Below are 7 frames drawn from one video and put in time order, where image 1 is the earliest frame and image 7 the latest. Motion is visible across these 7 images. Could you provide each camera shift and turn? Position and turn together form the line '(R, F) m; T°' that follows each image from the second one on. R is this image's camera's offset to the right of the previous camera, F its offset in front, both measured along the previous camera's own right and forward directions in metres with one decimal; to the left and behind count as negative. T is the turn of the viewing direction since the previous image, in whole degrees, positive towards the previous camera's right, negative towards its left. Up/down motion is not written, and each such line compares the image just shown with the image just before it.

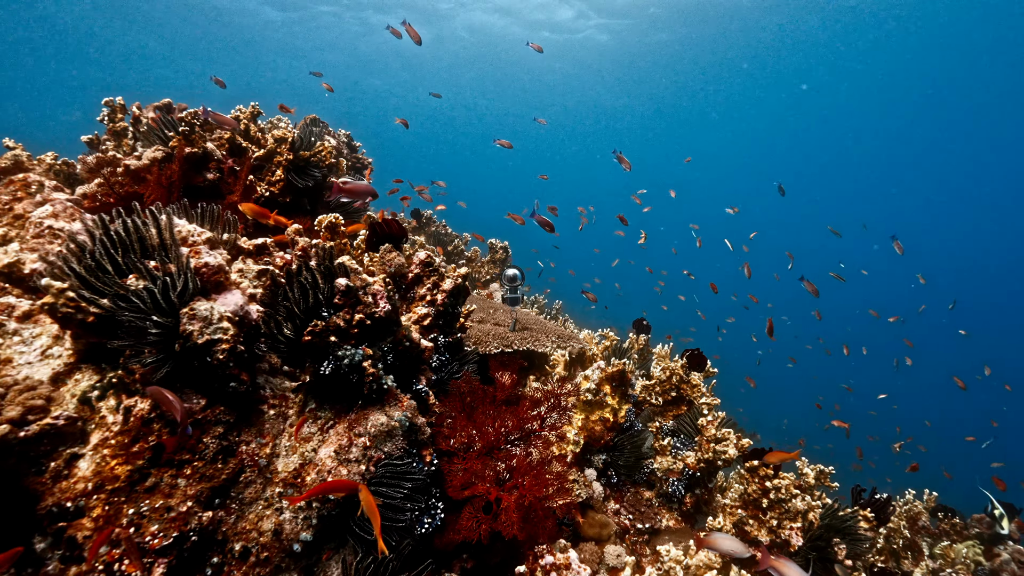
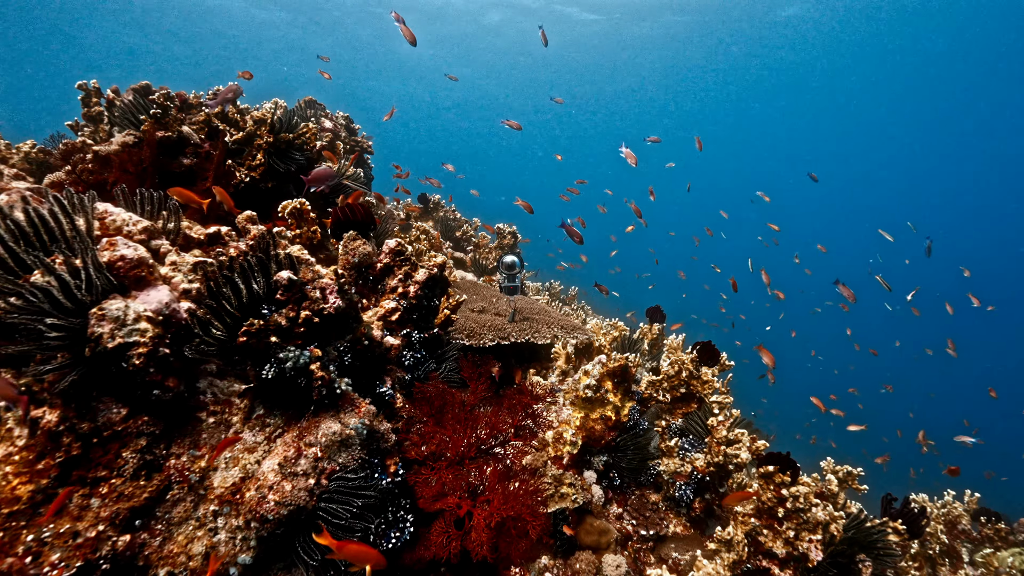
(+0.3, +0.4) m; -3°
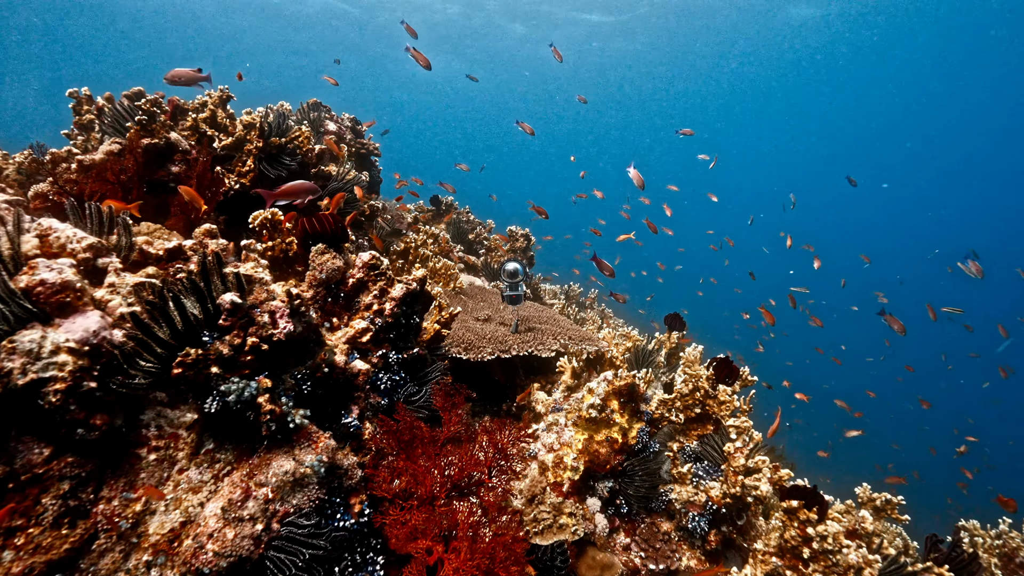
(+0.3, +0.4) m; -3°
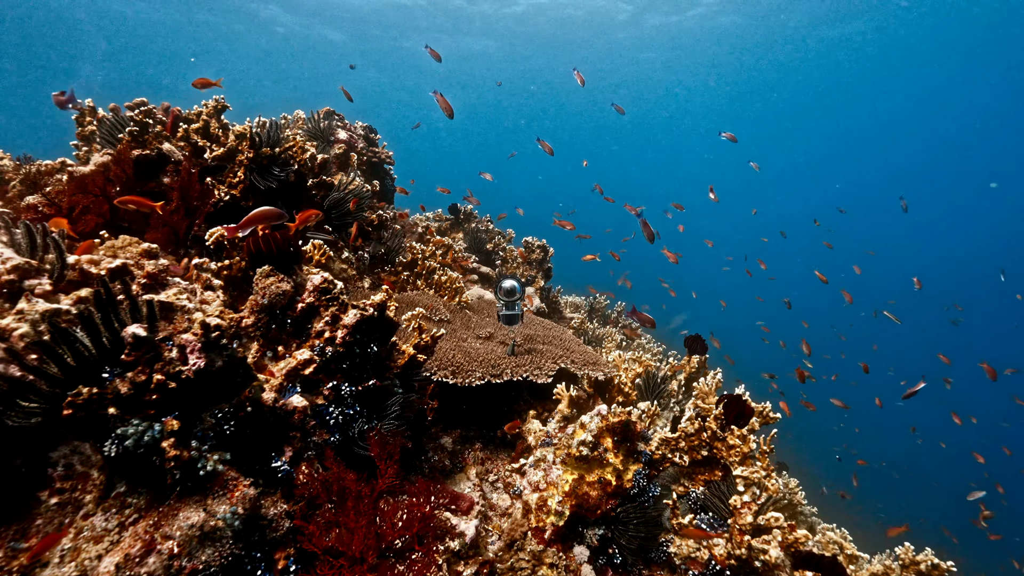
(+0.5, +0.4) m; -5°
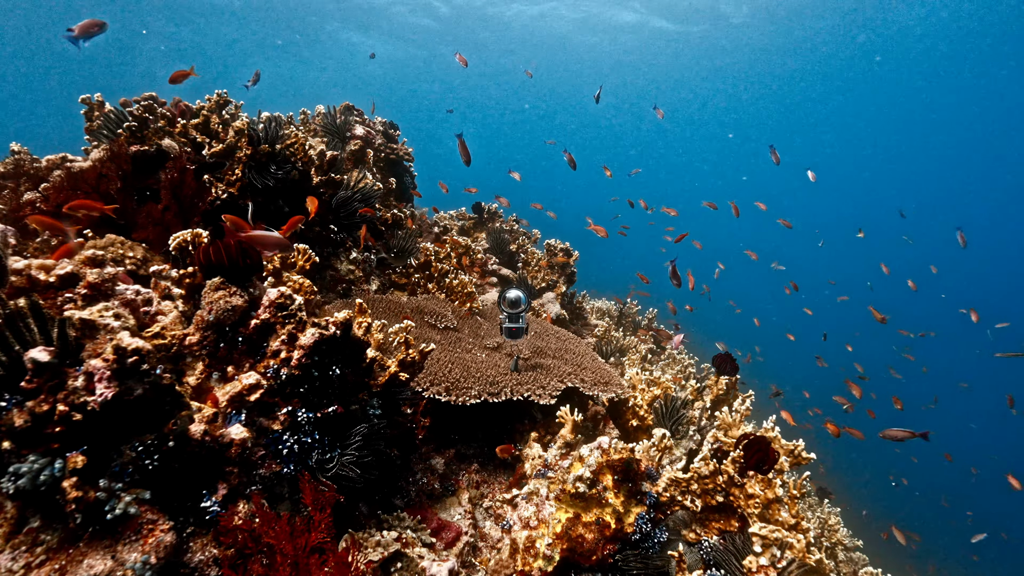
(+0.4, +0.4) m; -5°
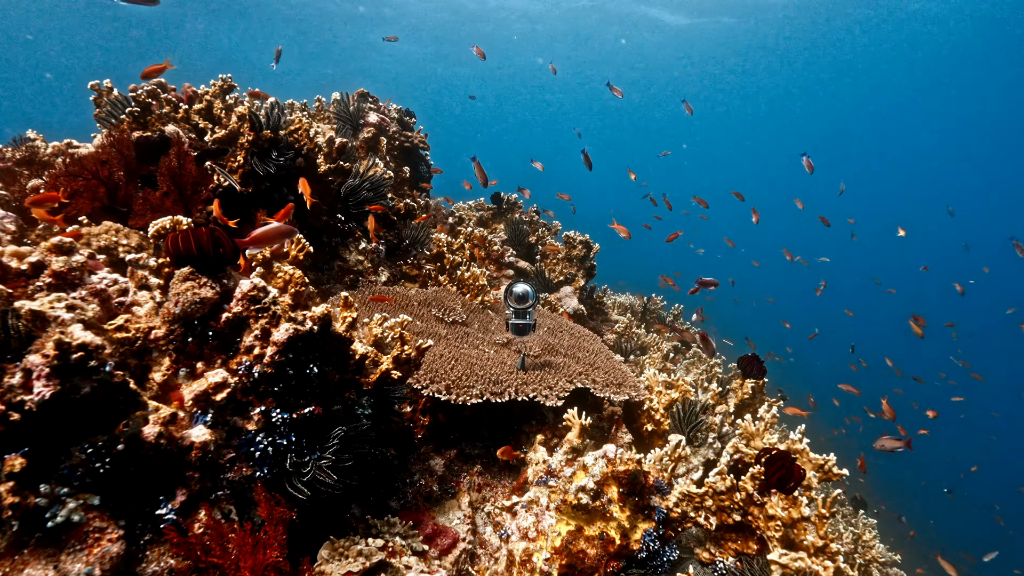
(+0.2, +0.3) m; -3°
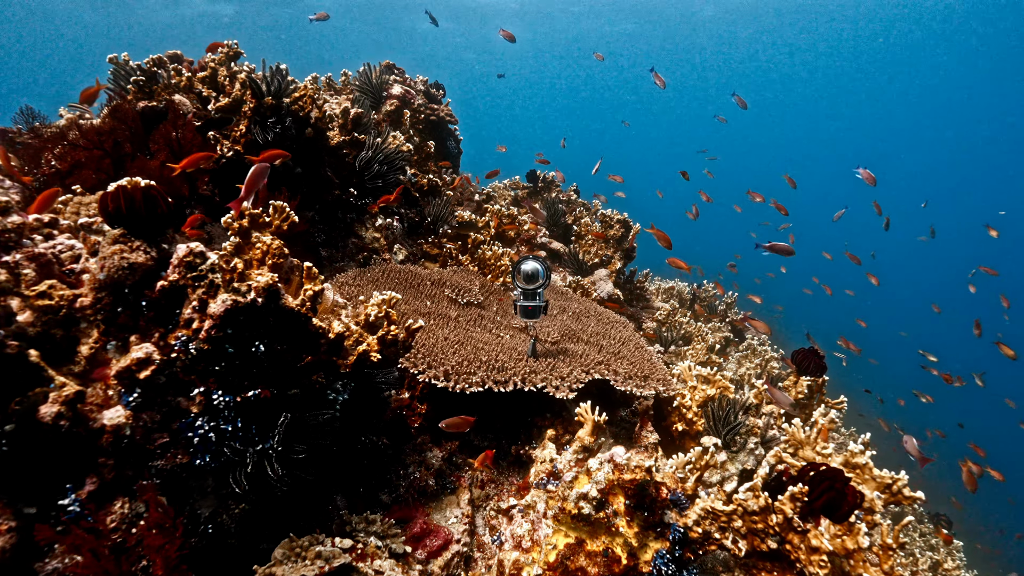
(+0.4, +0.5) m; -7°
